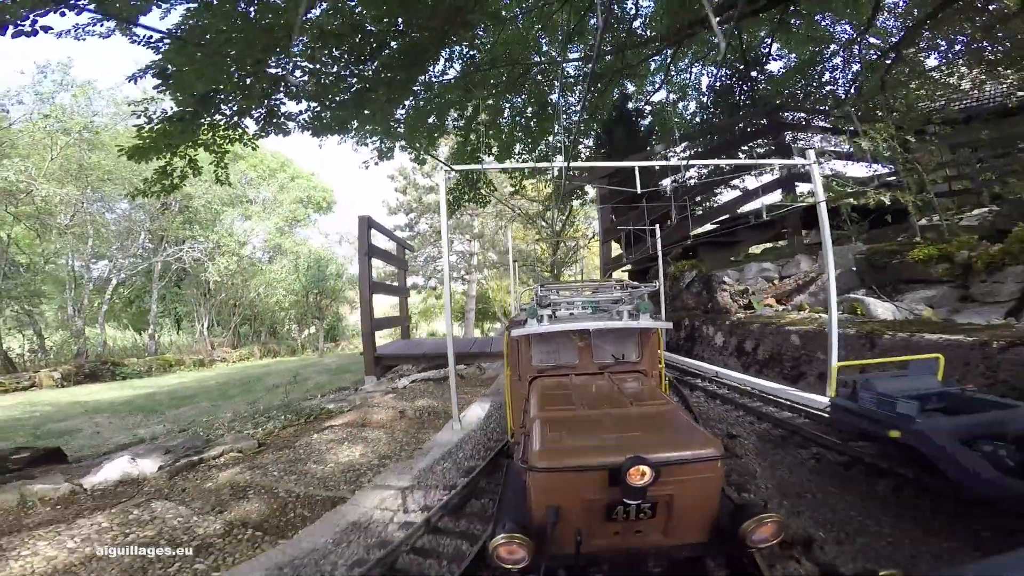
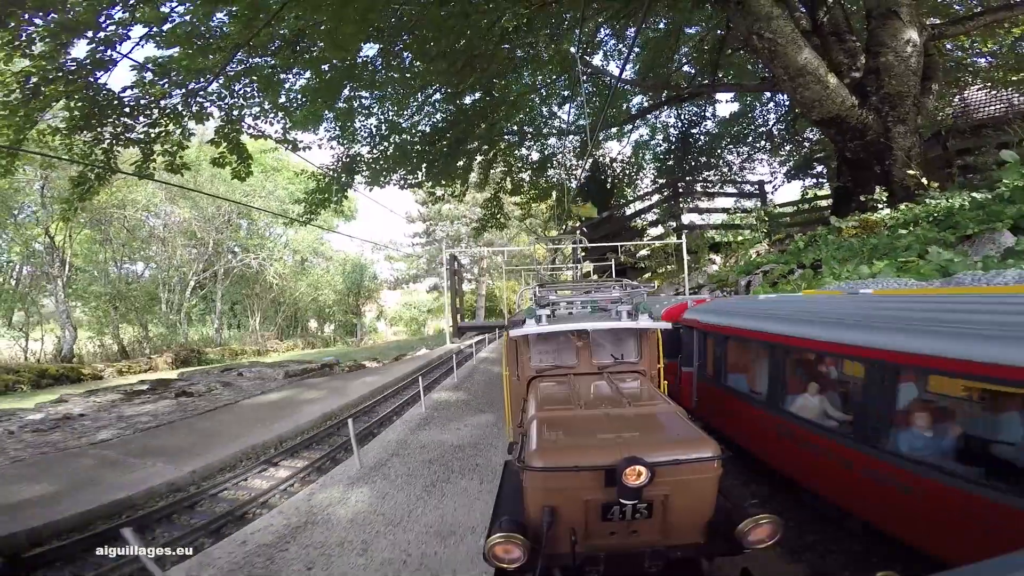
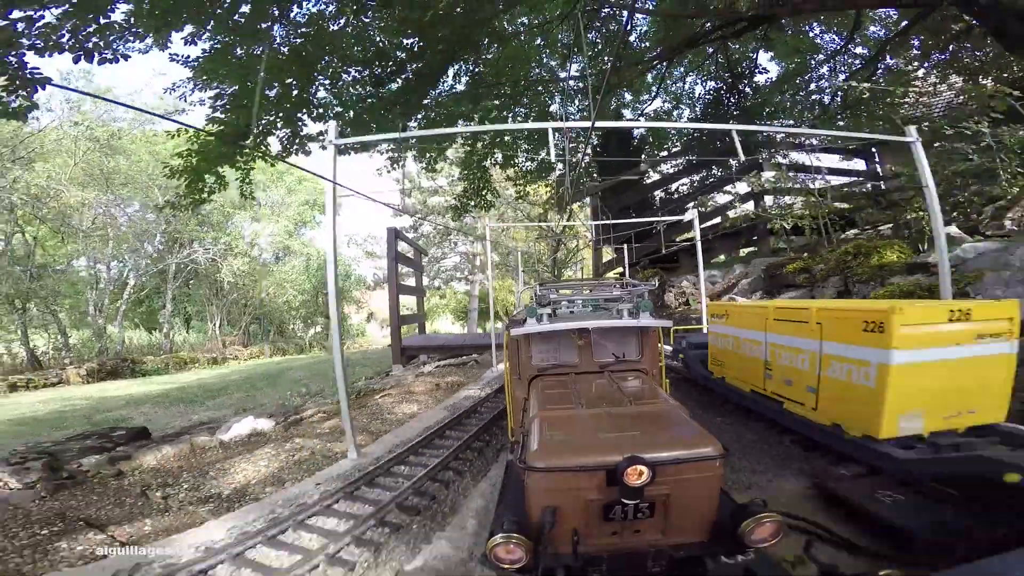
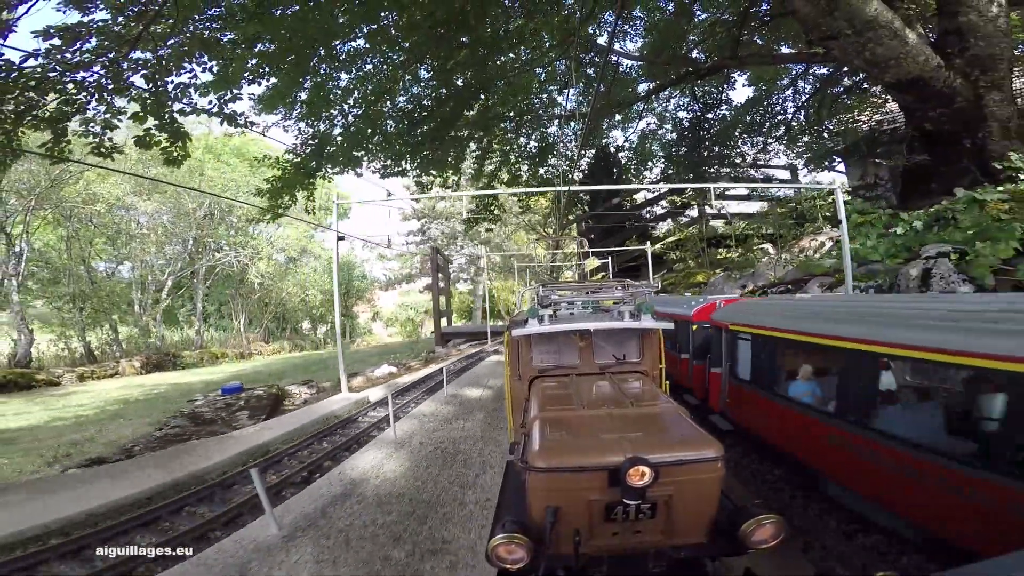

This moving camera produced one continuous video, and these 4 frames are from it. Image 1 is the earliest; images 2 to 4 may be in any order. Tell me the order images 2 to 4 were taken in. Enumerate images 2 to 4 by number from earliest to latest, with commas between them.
3, 4, 2
